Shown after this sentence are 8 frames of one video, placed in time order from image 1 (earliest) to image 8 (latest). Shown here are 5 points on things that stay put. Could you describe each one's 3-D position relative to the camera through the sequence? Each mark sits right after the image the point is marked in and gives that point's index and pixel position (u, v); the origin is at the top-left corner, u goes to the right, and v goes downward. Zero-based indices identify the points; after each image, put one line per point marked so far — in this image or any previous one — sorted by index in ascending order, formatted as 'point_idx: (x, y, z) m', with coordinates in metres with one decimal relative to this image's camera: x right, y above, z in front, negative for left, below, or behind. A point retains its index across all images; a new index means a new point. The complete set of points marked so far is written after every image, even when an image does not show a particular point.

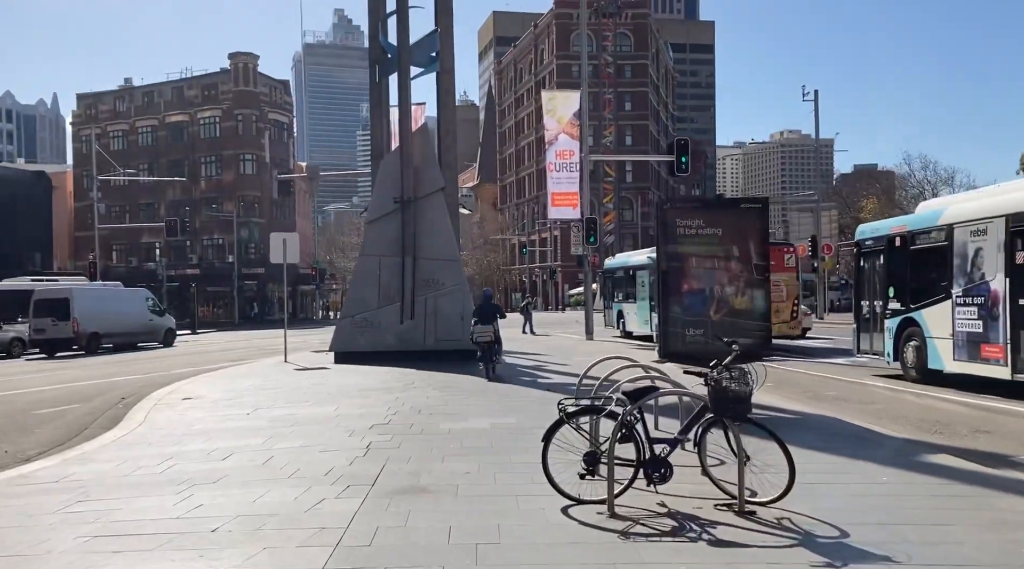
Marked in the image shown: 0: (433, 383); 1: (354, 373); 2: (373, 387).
0: (-1.3, -1.8, +15.0) m
1: (-3.2, -1.9, +18.0) m
2: (-2.4, -1.8, +14.5) m
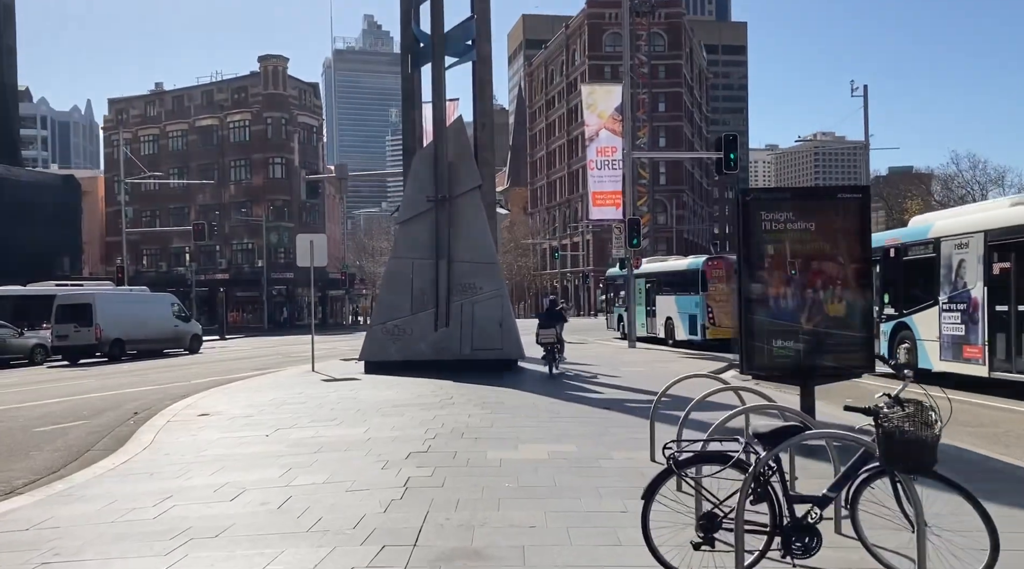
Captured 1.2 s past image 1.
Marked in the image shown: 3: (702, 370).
0: (-0.6, -1.8, +13.5) m
1: (-2.4, -2.0, +16.6) m
2: (-1.6, -1.9, +13.1) m
3: (+4.4, -2.0, +19.7) m
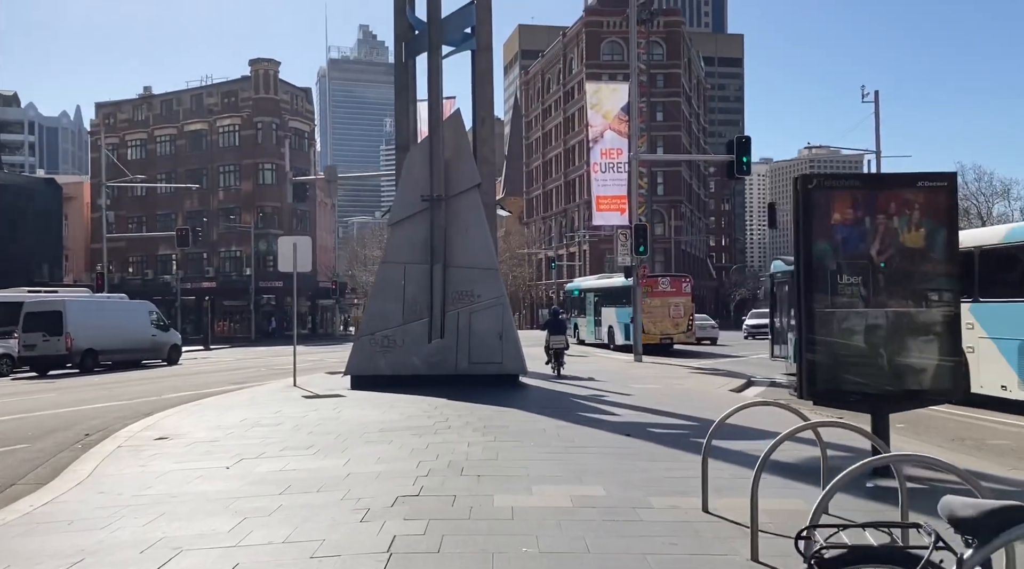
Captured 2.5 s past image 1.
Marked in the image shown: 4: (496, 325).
0: (-0.5, -1.9, +11.8) m
1: (-2.3, -2.1, +14.9) m
2: (-1.5, -1.9, +11.4) m
3: (+4.4, -2.2, +18.1) m
4: (-0.3, -0.8, +17.6) m
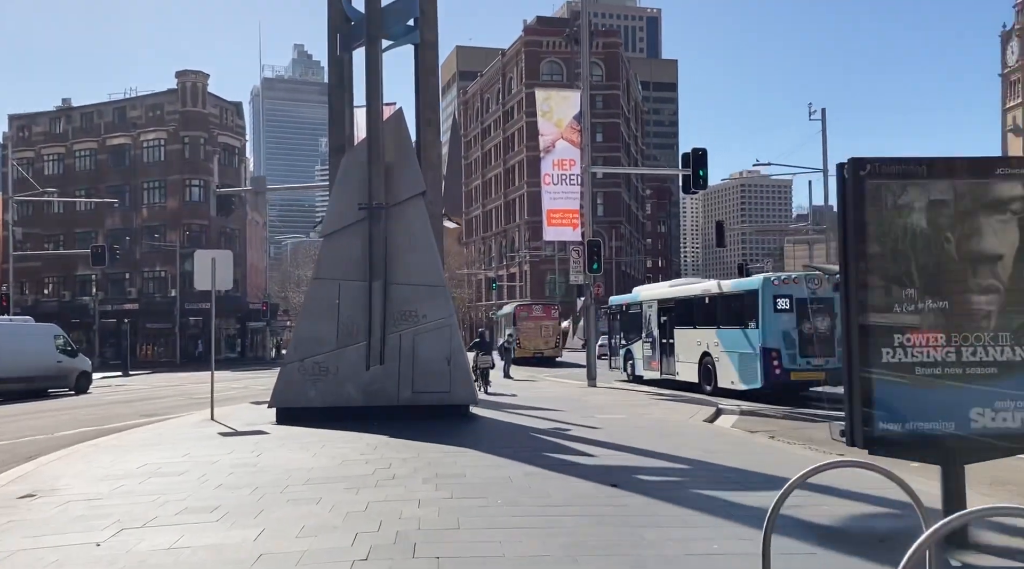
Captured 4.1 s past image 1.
0: (-1.0, -2.1, +9.8) m
1: (-3.1, -2.4, +12.7) m
2: (-2.0, -2.1, +9.3) m
3: (+3.4, -2.5, +16.4) m
4: (-1.3, -1.2, +15.6) m
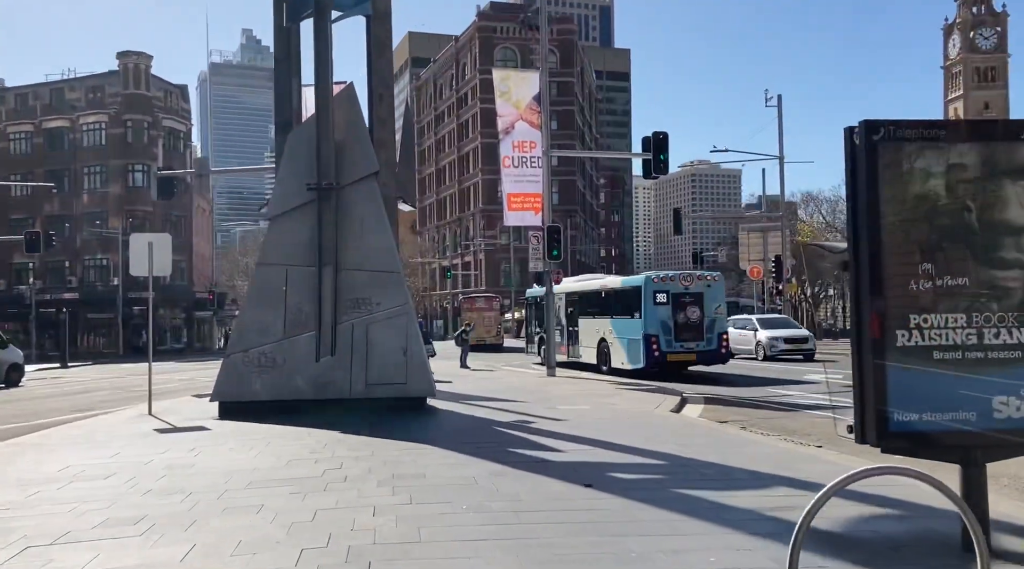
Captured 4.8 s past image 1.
0: (-1.4, -1.9, +9.0) m
1: (-3.6, -2.1, +11.8) m
2: (-2.4, -2.0, +8.4) m
3: (+2.7, -2.3, +15.8) m
4: (-2.0, -0.9, +14.7) m
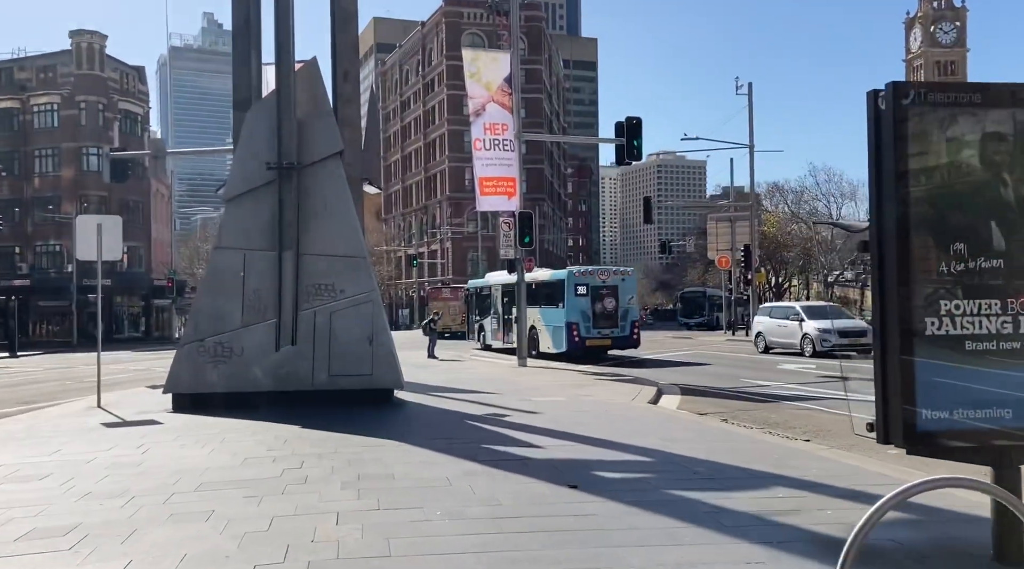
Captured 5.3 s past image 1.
0: (-1.7, -1.8, +8.3) m
1: (-4.0, -1.9, +11.0) m
2: (-2.6, -1.8, +7.7) m
3: (+2.1, -2.0, +15.3) m
4: (-2.5, -0.7, +14.0) m
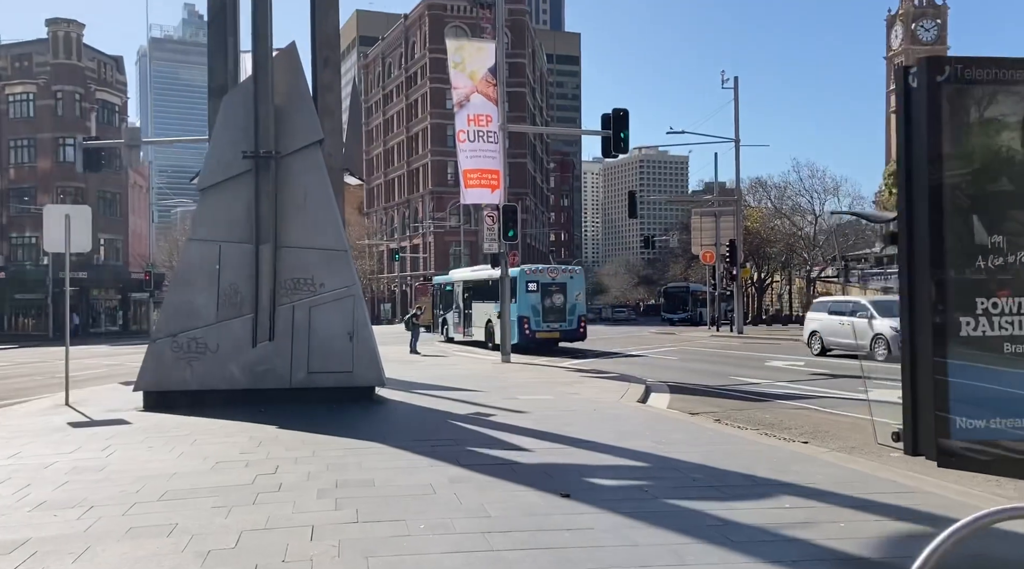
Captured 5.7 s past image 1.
0: (-1.8, -1.7, +7.8) m
1: (-4.1, -1.9, +10.4) m
2: (-2.7, -1.7, +7.2) m
3: (+1.9, -1.9, +14.9) m
4: (-2.7, -0.6, +13.4) m
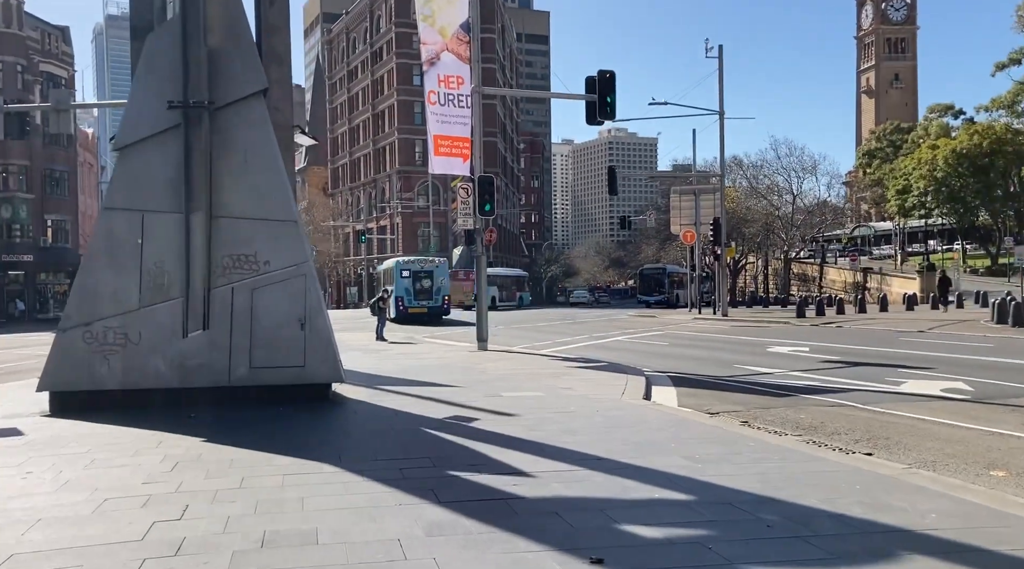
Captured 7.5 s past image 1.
0: (-1.8, -1.5, +5.6) m
1: (-4.2, -1.6, +8.2) m
2: (-2.7, -1.6, +5.0) m
3: (+1.6, -1.6, +12.9) m
4: (-2.9, -0.3, +11.2) m
